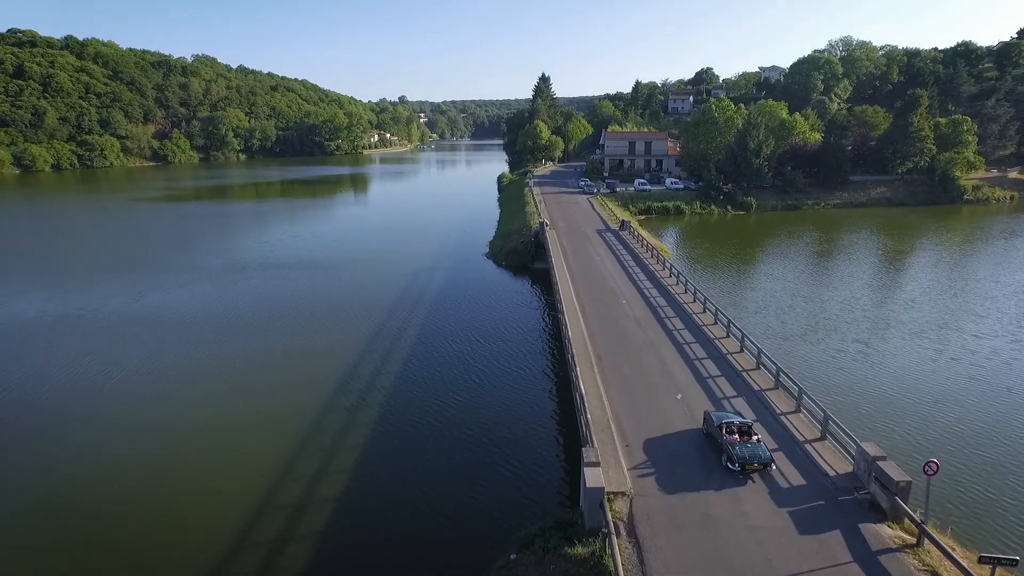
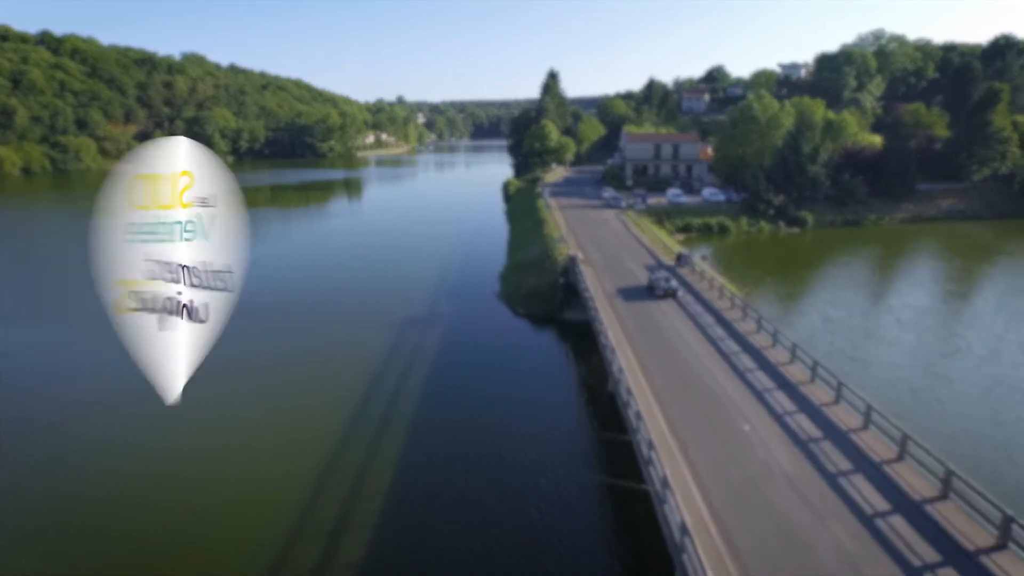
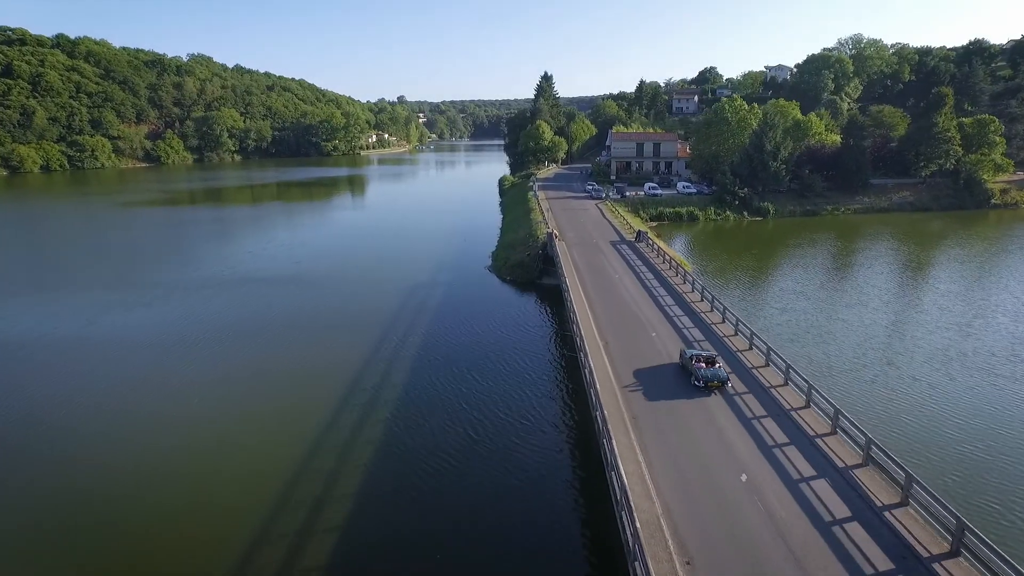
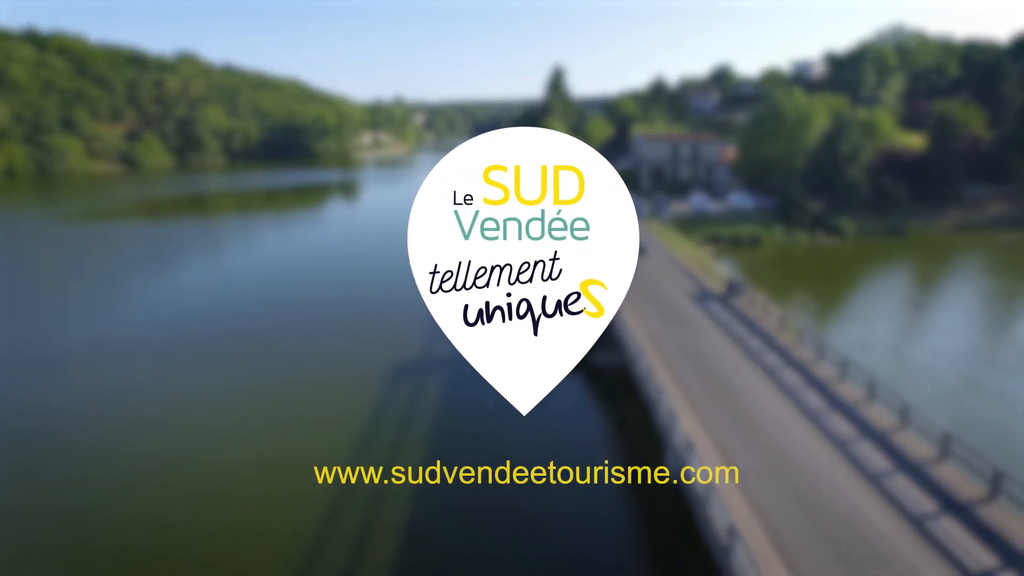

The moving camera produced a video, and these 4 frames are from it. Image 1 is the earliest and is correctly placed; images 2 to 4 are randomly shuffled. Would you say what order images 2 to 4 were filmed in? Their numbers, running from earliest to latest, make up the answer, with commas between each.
3, 2, 4
